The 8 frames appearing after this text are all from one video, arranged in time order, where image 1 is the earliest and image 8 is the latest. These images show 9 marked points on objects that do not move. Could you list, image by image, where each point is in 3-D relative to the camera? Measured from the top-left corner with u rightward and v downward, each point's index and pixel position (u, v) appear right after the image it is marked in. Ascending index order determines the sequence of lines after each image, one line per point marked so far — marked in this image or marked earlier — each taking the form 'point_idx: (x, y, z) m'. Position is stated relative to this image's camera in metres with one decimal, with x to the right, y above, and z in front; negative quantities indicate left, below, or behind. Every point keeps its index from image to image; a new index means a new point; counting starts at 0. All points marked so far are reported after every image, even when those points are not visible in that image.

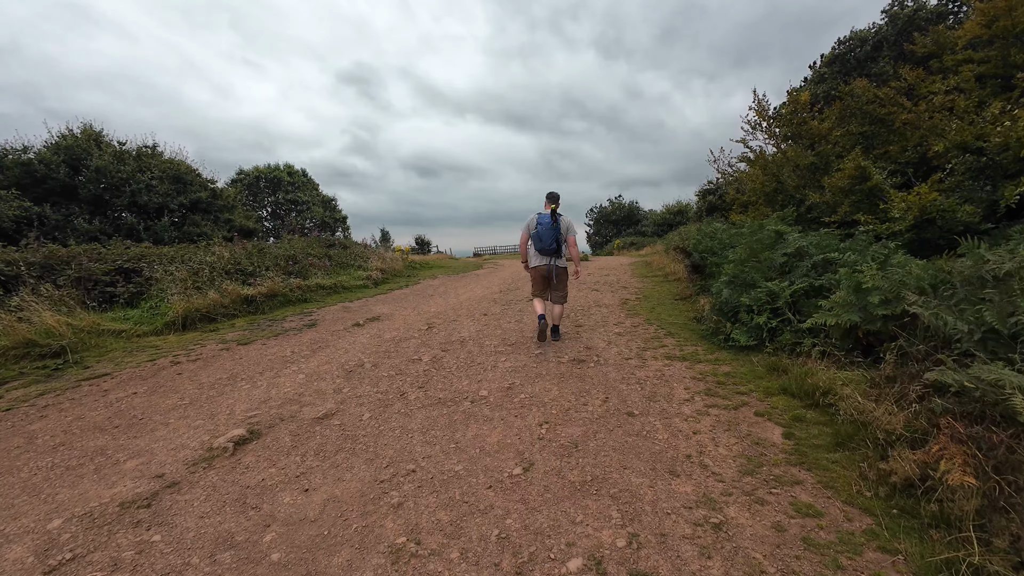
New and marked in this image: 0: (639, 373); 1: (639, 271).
0: (+1.3, -0.9, +4.4) m
1: (+4.2, +0.6, +13.9) m
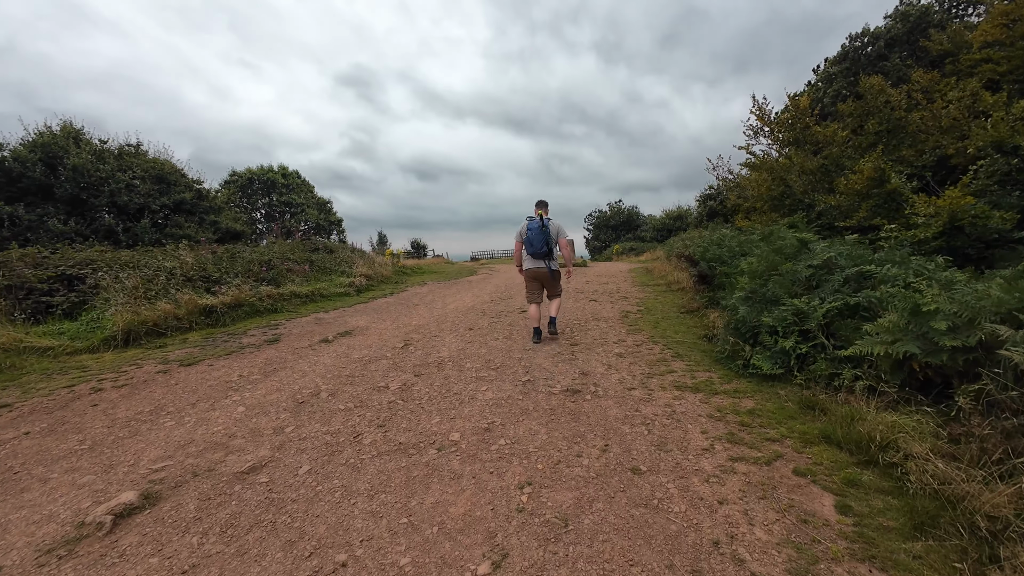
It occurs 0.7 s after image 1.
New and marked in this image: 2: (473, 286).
0: (+1.2, -1.1, +3.7) m
1: (+4.0, +0.3, +13.2) m
2: (-1.2, +0.1, +13.2) m
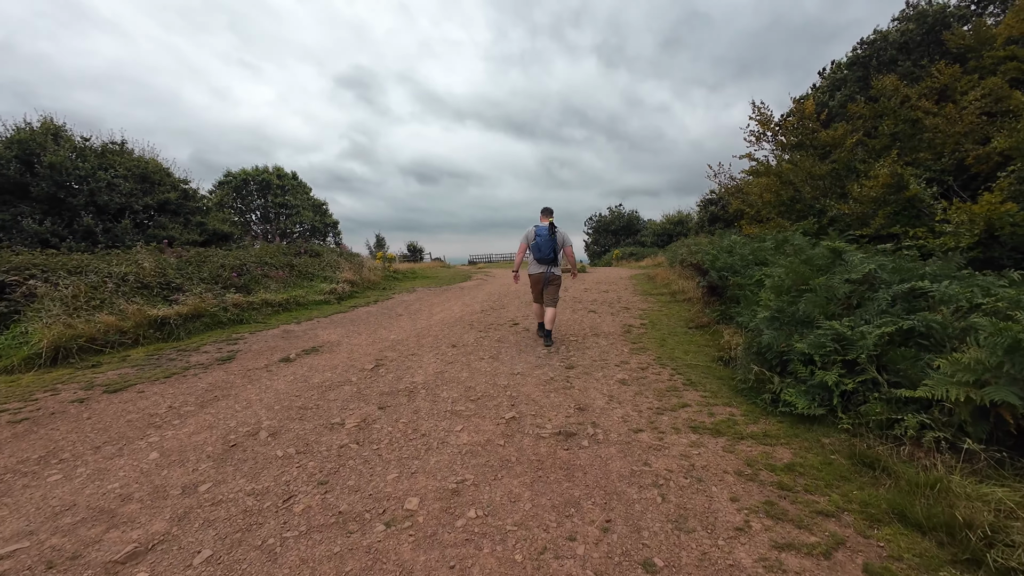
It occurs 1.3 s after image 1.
0: (+1.0, -1.2, +2.9) m
1: (+3.9, 0.0, +12.5) m
2: (-1.4, -0.1, +12.5) m
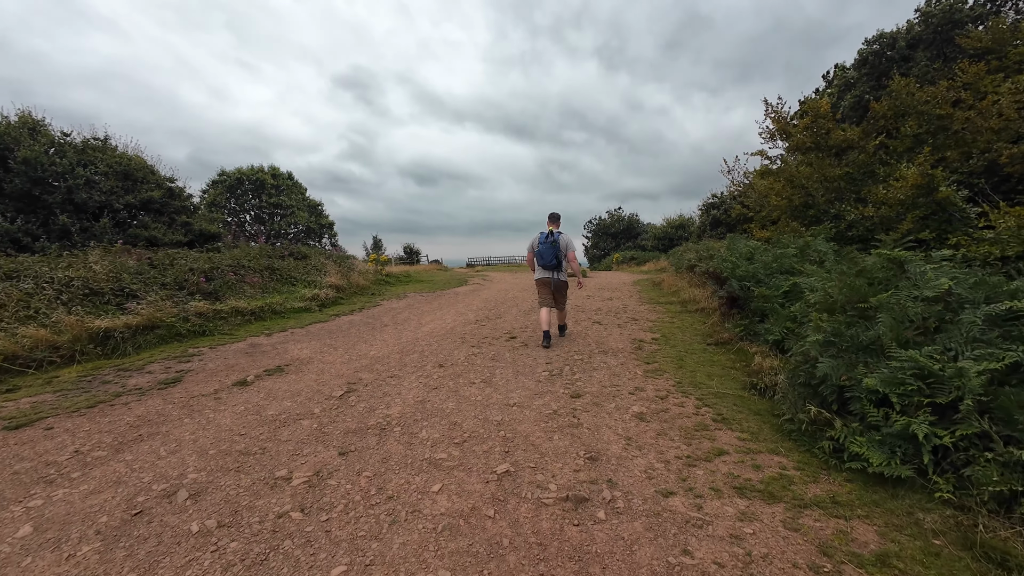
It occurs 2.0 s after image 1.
0: (+1.0, -1.3, +2.2) m
1: (+3.8, -0.2, +11.7) m
2: (-1.4, -0.3, +11.7) m
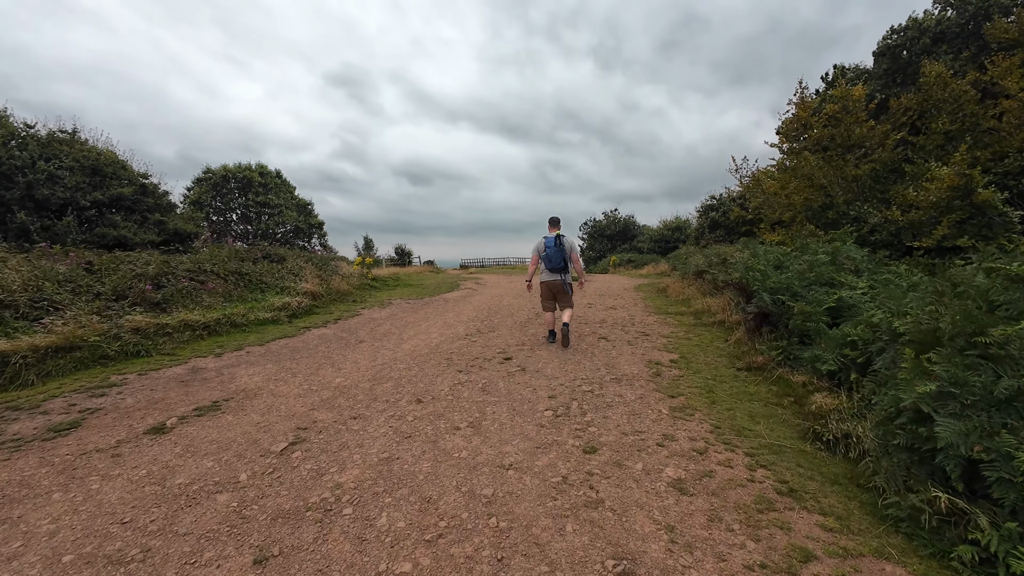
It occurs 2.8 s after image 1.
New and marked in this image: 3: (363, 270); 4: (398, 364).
0: (+0.9, -1.5, +1.2) m
1: (+3.7, -0.4, +10.8) m
2: (-1.6, -0.5, +10.7) m
3: (-5.8, +0.7, +16.3) m
4: (-1.5, -1.0, +5.5) m
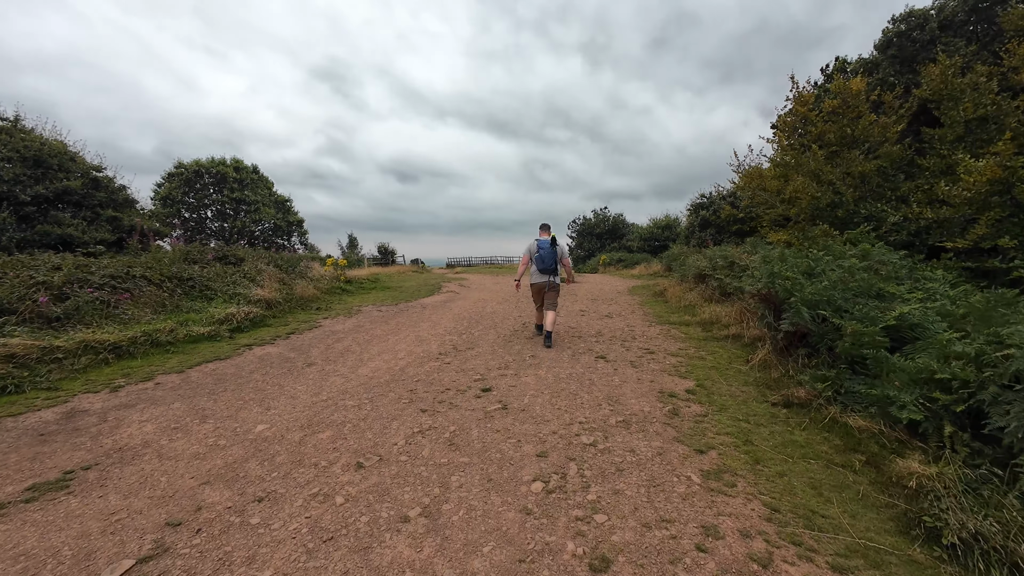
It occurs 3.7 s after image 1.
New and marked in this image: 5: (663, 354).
0: (+0.8, -1.7, +0.2) m
1: (+3.3, -0.5, +9.8) m
2: (-2.0, -0.6, +9.6) m
3: (-6.3, +0.6, +15.1) m
4: (-1.7, -1.1, +4.3) m
5: (+2.1, -0.9, +6.0) m
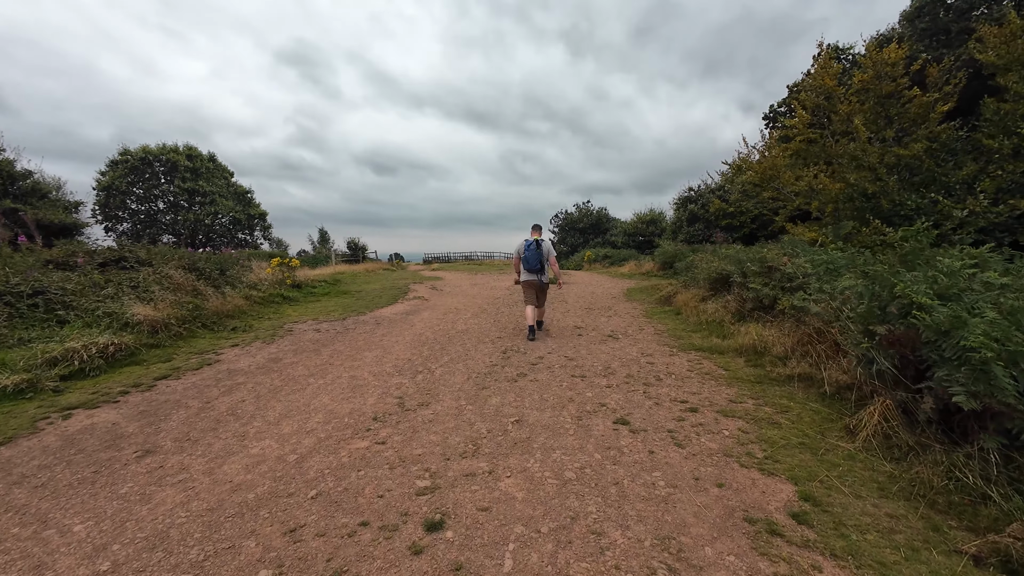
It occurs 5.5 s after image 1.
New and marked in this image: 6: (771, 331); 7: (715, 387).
0: (+0.9, -2.0, -1.9) m
1: (+2.9, -0.7, +7.9) m
2: (-2.4, -0.8, +7.4) m
3: (-7.0, +0.4, +12.7) m
4: (-1.9, -1.4, +2.2) m
5: (+1.9, -1.2, +4.0) m
6: (+3.6, -0.5, +5.8) m
7: (+2.3, -1.1, +4.7) m
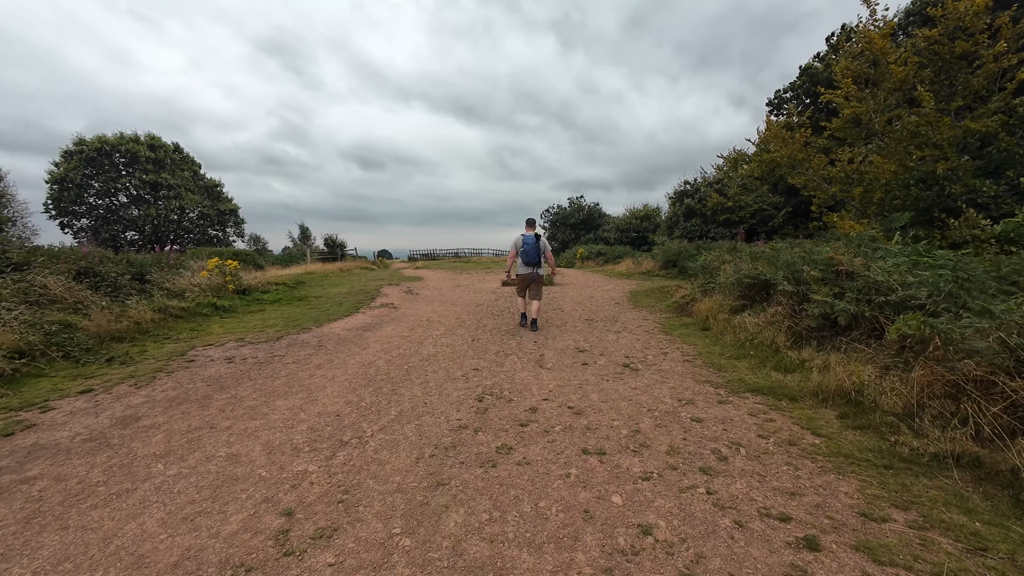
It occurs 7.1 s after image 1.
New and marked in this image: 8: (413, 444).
0: (+0.9, -2.3, -3.7) m
1: (+2.6, -0.8, +6.1) m
2: (-2.6, -1.0, +5.5) m
3: (-7.3, +0.3, +10.6) m
4: (-2.0, -1.7, +0.2) m
5: (+1.7, -1.4, +2.2) m
6: (+3.4, -0.7, +4.0) m
7: (+2.1, -1.3, +2.9) m
8: (-0.8, -1.2, +3.4) m
